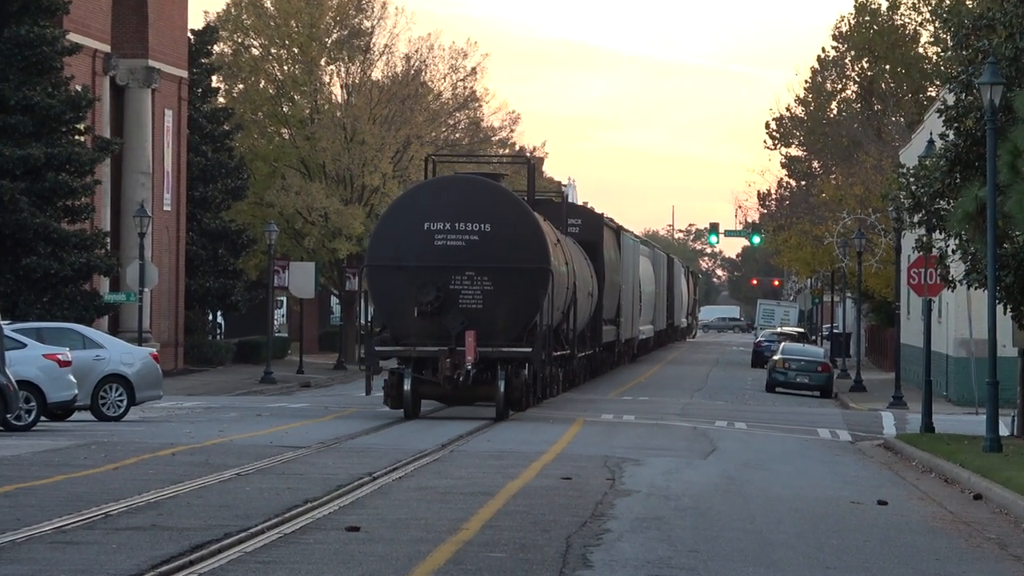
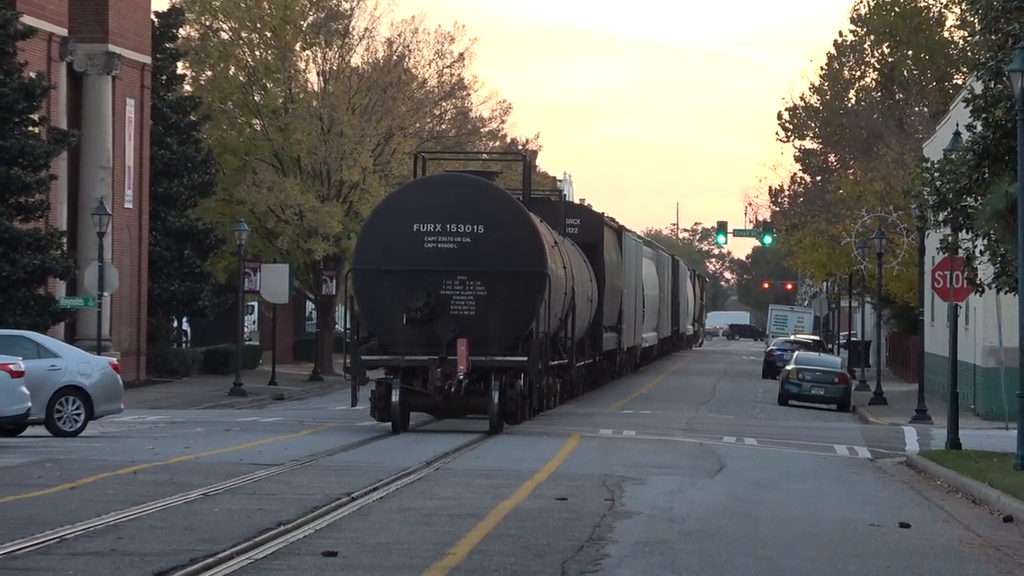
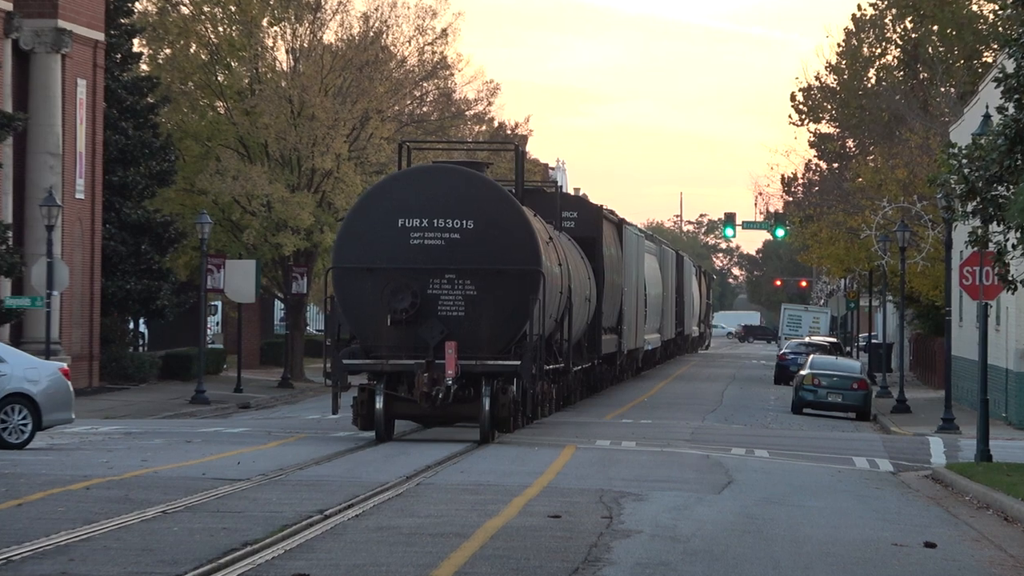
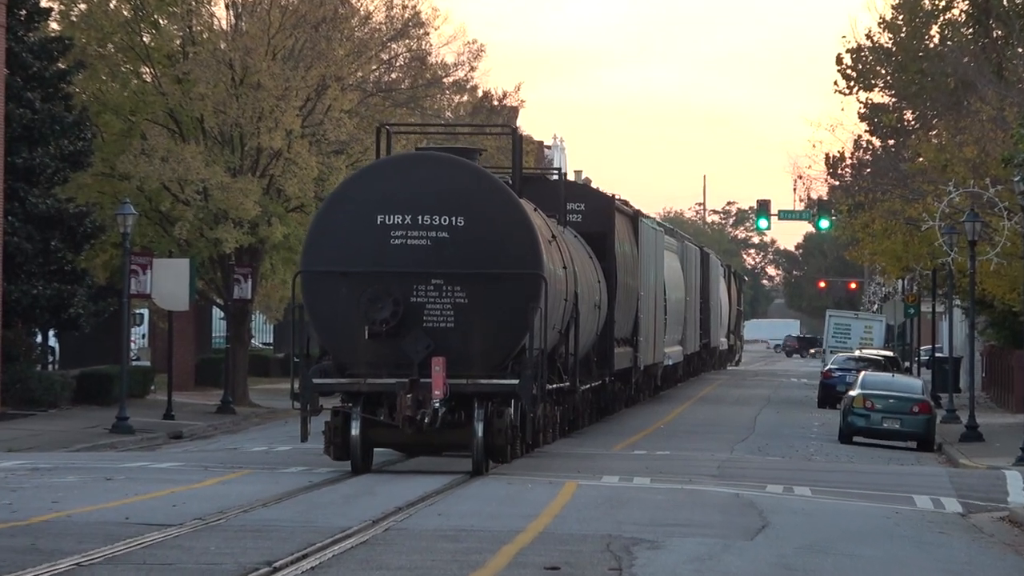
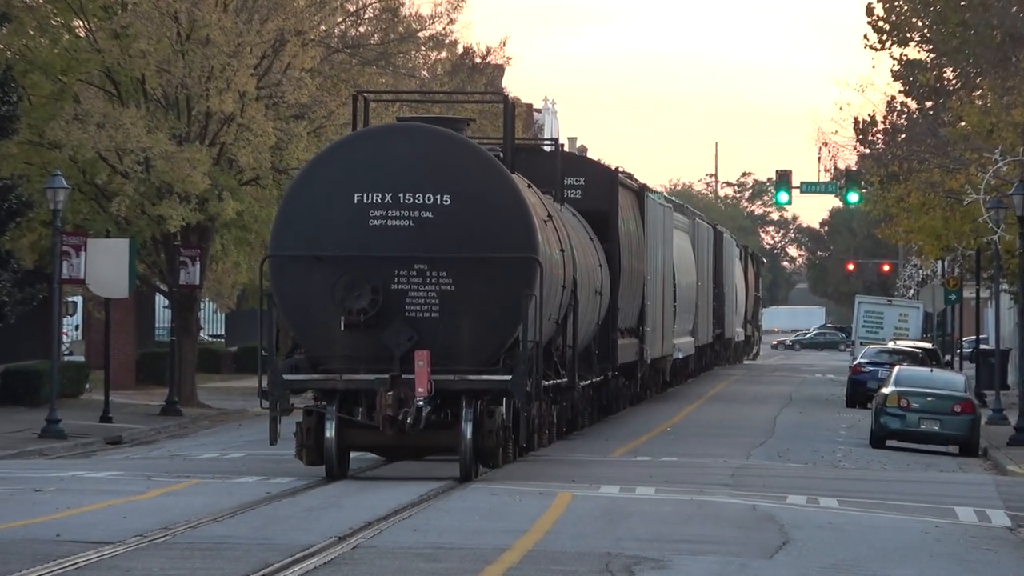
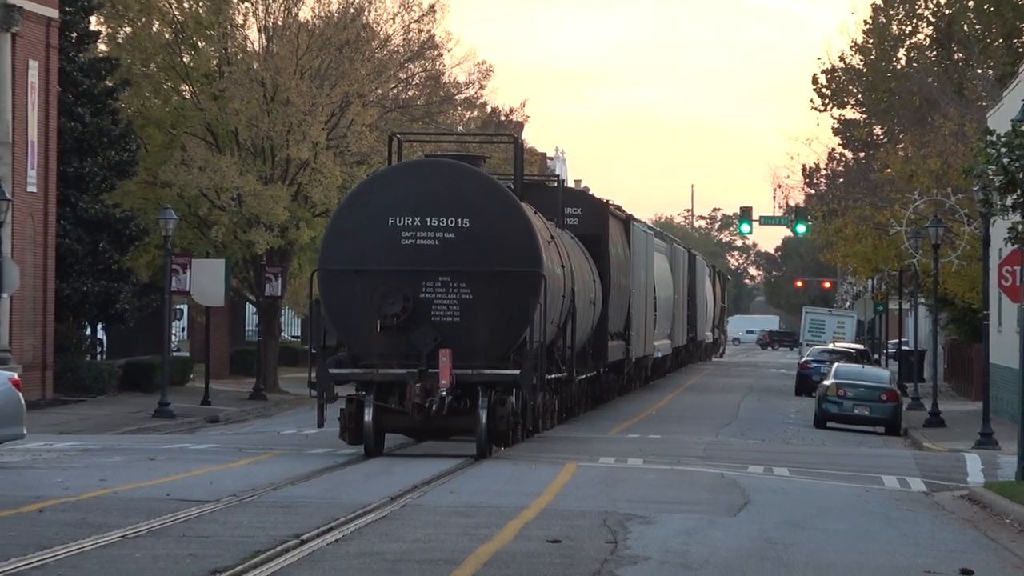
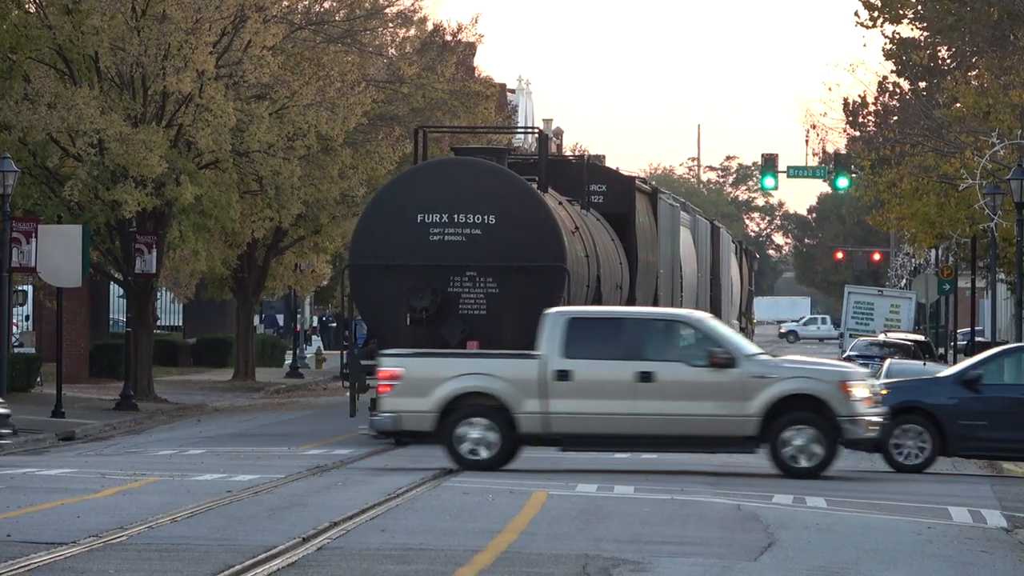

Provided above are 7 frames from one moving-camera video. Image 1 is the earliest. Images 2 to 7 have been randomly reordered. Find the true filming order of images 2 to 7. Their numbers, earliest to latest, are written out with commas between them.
2, 3, 6, 4, 5, 7
